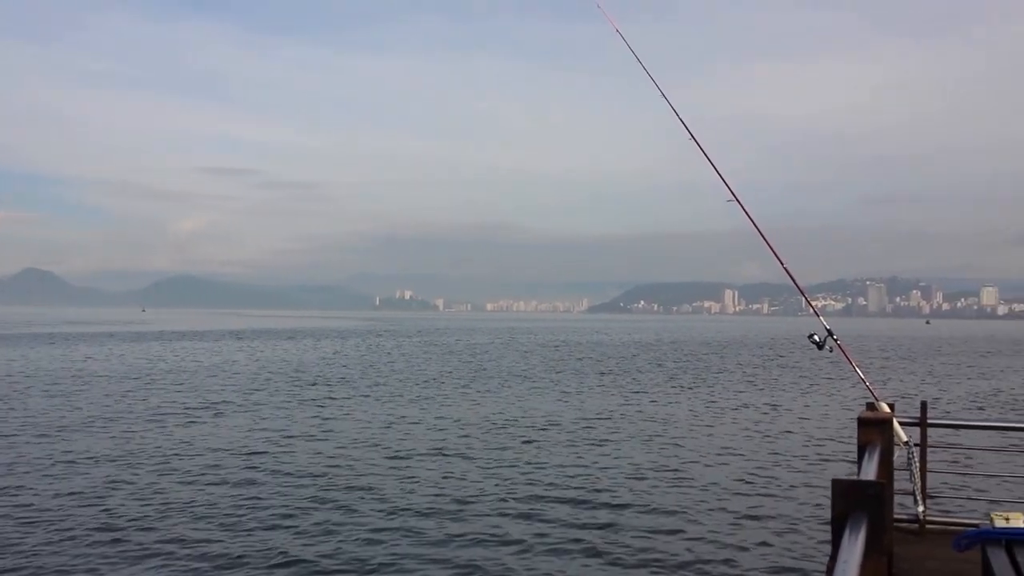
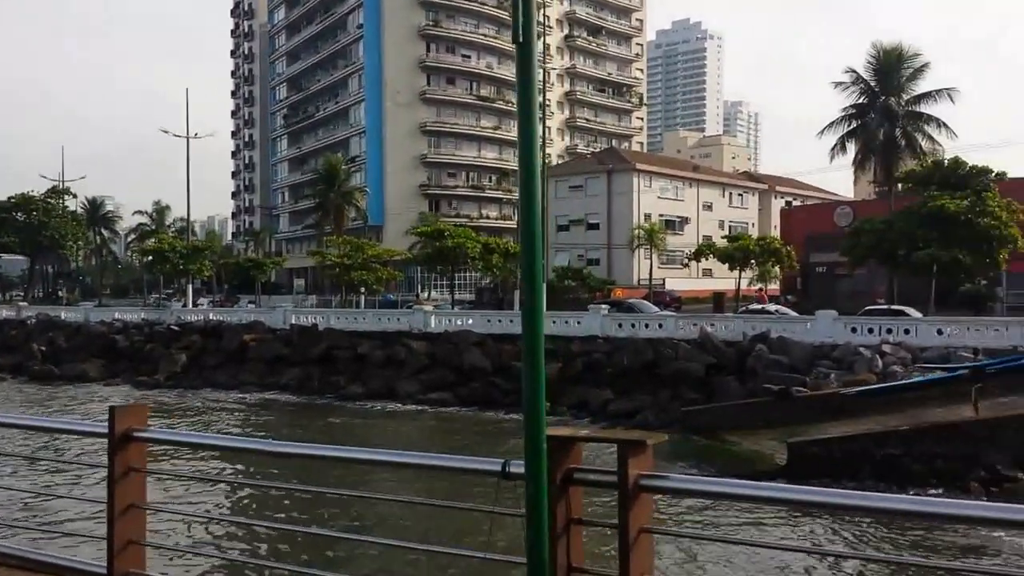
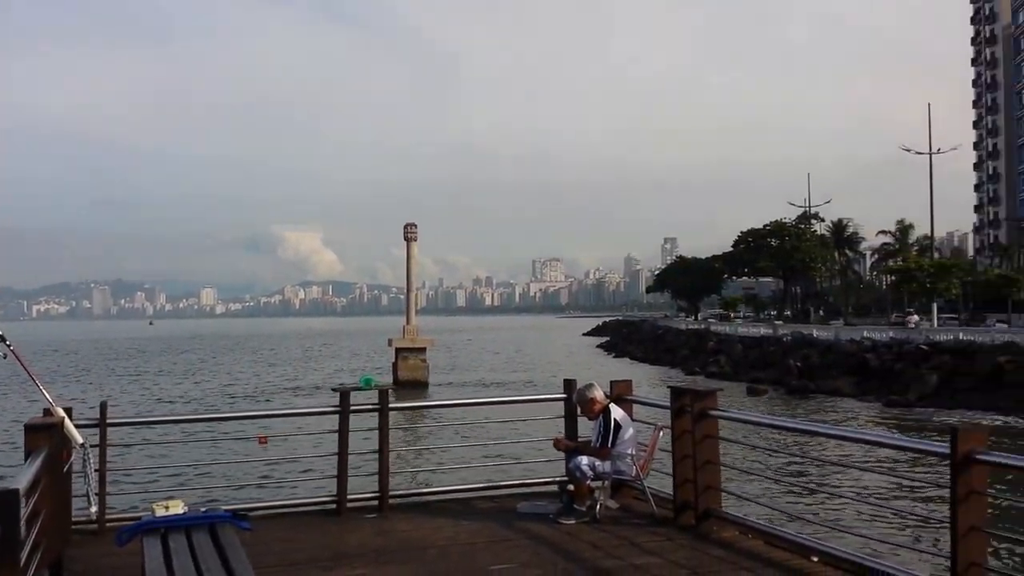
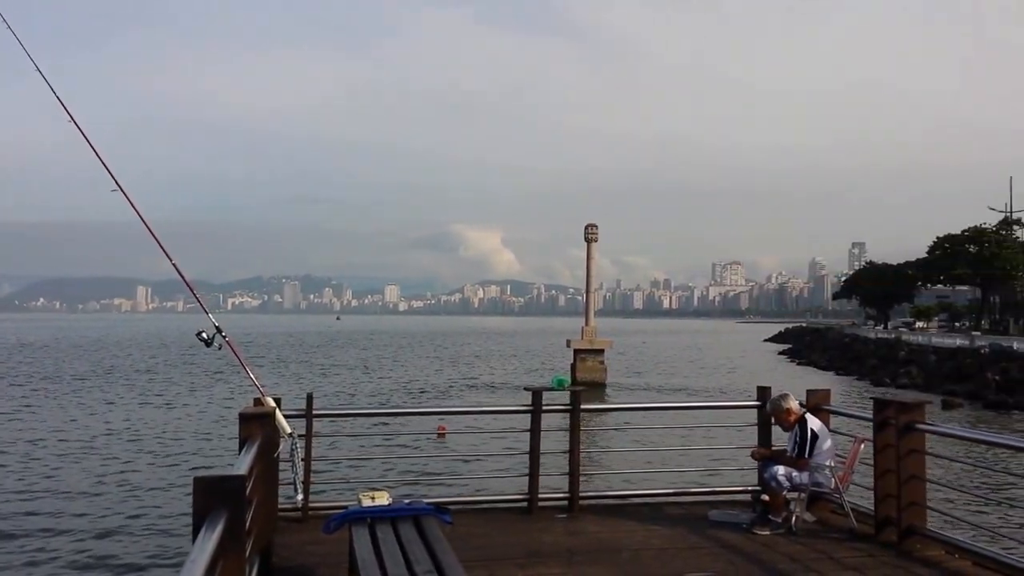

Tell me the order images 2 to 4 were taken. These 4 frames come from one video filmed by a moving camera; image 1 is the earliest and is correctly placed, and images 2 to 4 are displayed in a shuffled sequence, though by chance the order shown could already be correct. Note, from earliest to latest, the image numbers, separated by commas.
4, 3, 2
